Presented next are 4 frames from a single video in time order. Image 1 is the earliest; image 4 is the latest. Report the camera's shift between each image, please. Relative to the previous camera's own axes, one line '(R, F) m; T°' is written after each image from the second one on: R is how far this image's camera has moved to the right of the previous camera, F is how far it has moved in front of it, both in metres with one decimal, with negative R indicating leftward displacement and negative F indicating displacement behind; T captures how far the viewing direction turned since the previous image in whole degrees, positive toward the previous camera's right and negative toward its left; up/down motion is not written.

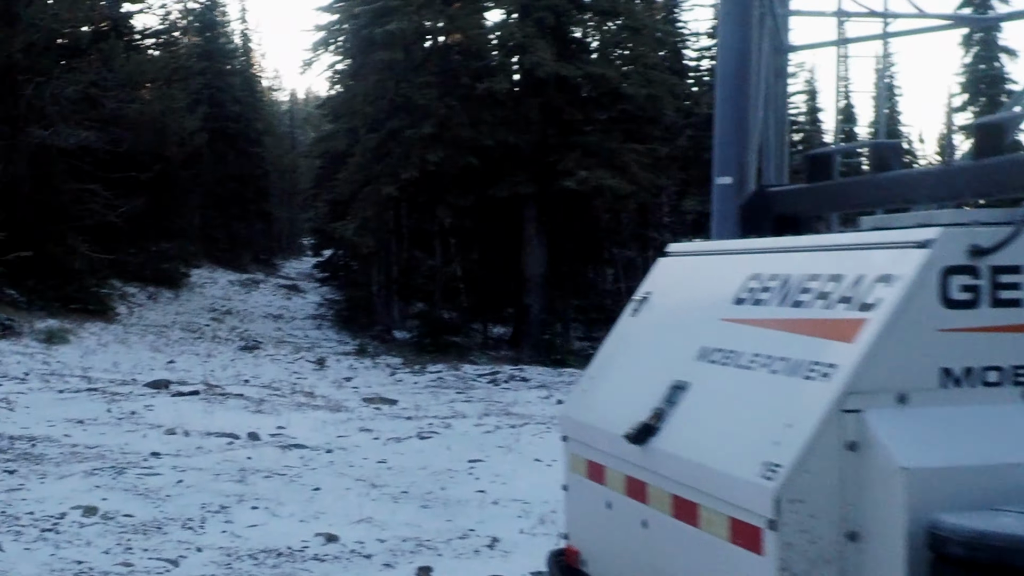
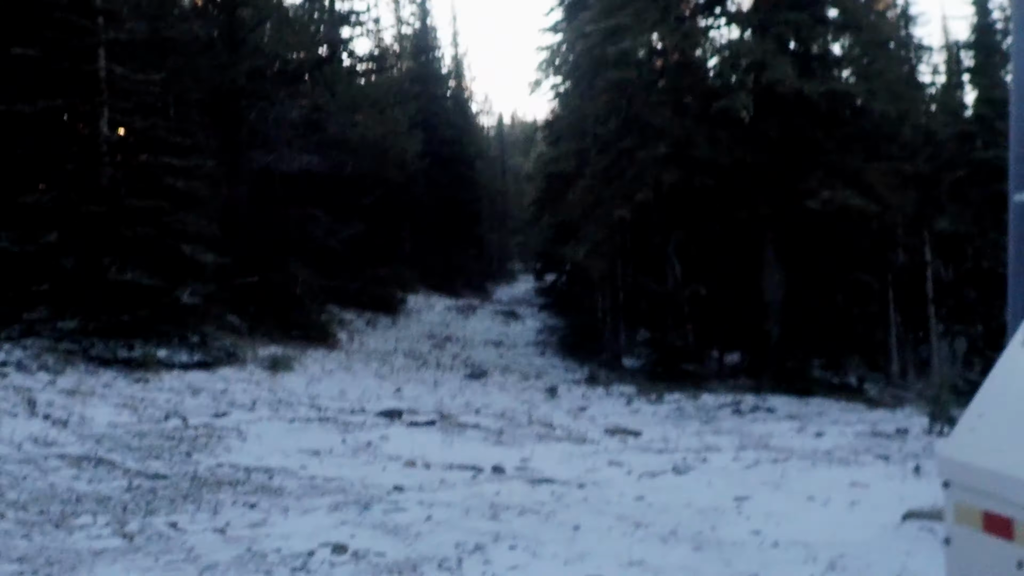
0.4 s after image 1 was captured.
(-0.5, +0.6) m; -6°
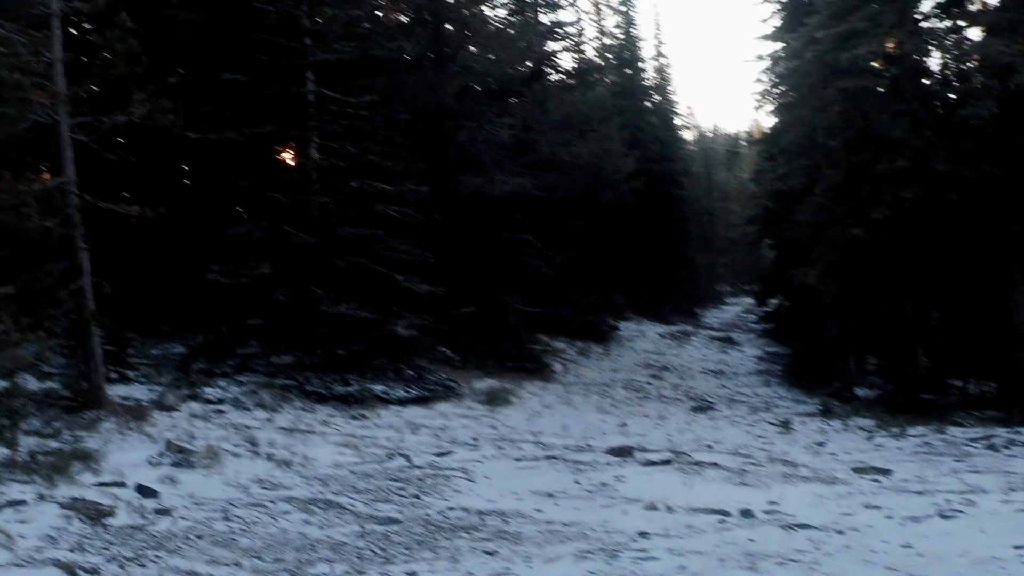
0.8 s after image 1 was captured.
(-0.4, +0.6) m; -6°
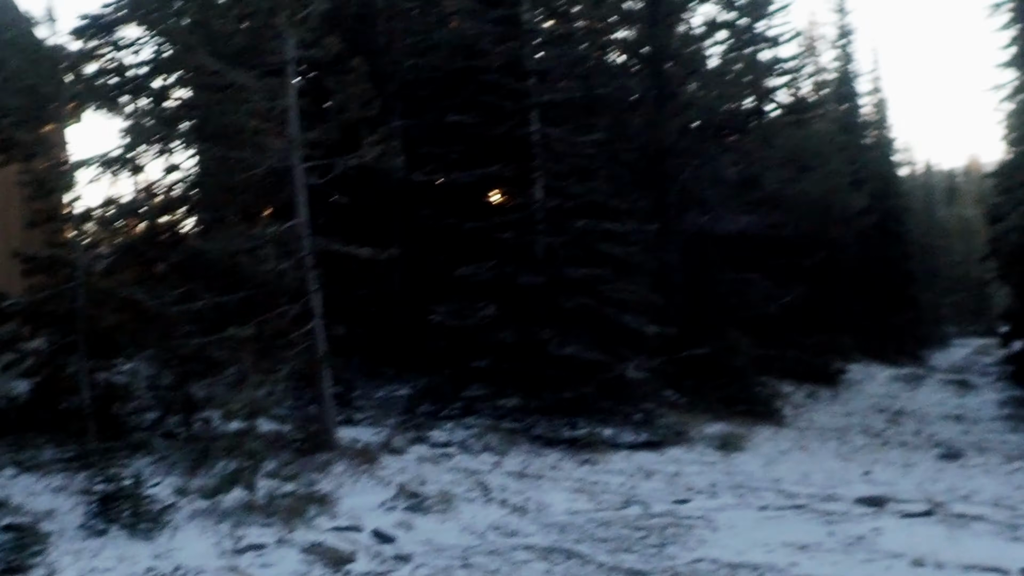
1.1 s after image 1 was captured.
(-0.4, +0.3) m; -6°
